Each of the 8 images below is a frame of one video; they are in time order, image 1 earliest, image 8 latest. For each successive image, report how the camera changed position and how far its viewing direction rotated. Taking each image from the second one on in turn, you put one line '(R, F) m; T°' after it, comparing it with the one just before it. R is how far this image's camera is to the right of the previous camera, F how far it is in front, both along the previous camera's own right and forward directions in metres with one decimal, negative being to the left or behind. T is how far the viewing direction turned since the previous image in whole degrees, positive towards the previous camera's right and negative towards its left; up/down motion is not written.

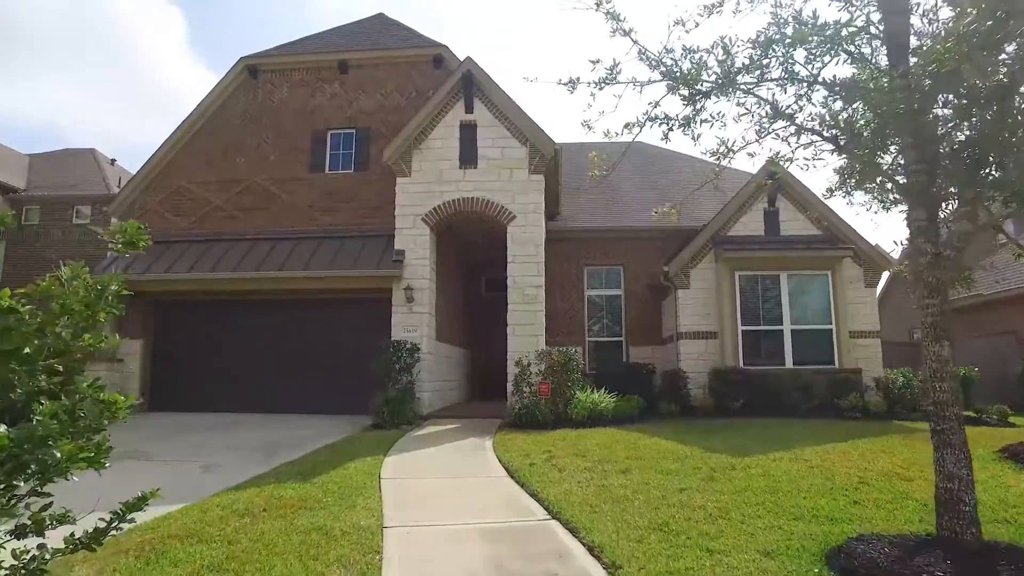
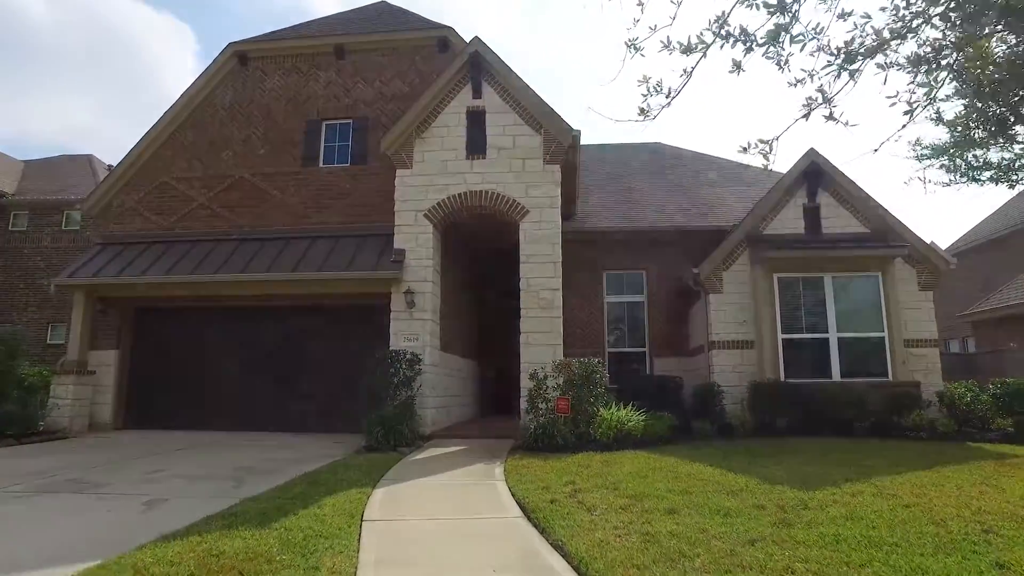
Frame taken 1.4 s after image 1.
(0.0, +1.5) m; -1°
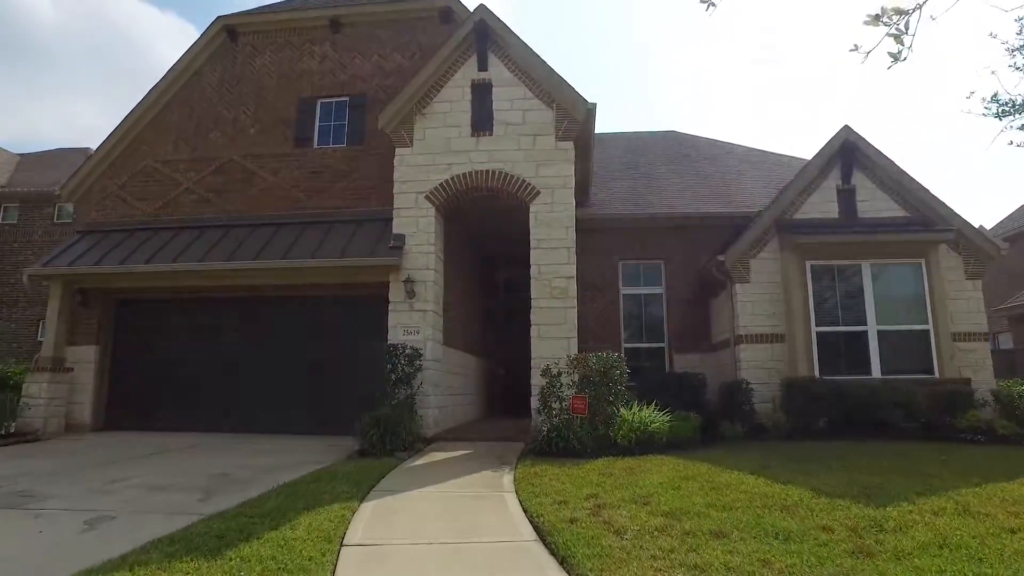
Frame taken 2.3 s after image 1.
(0.0, +1.0) m; -1°
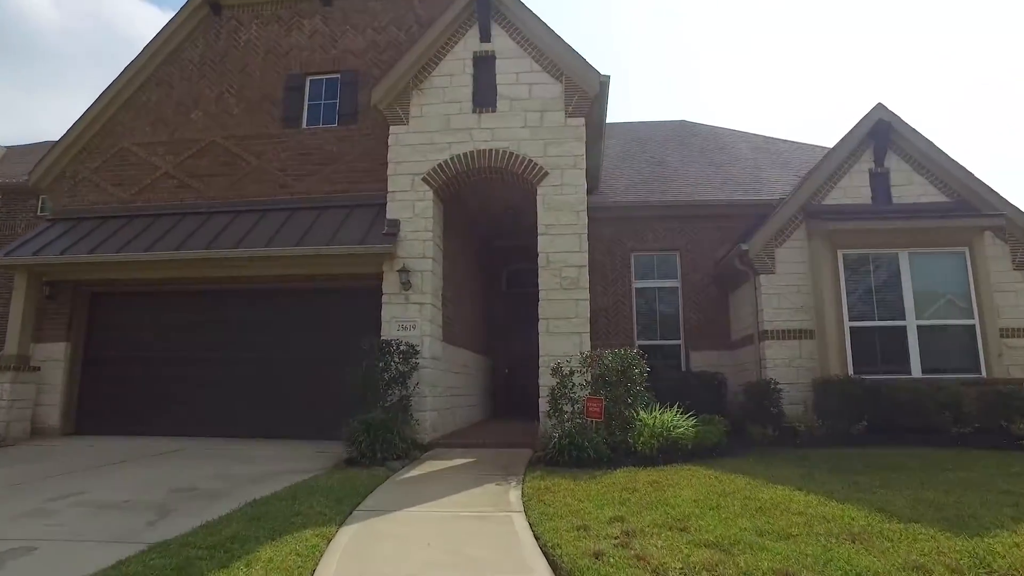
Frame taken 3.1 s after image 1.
(0.0, +1.0) m; 0°
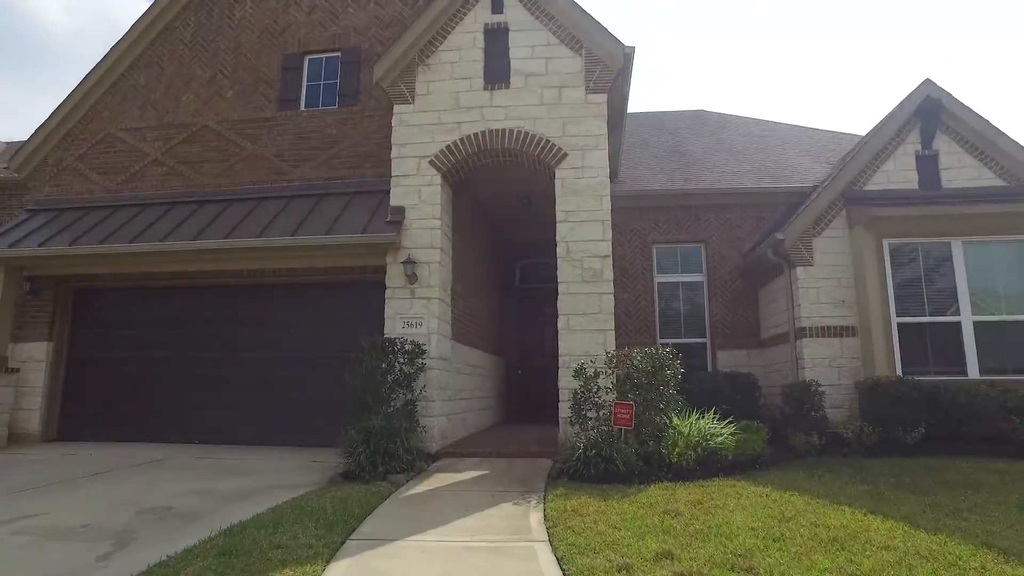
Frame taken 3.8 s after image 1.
(-0.1, +0.9) m; -1°
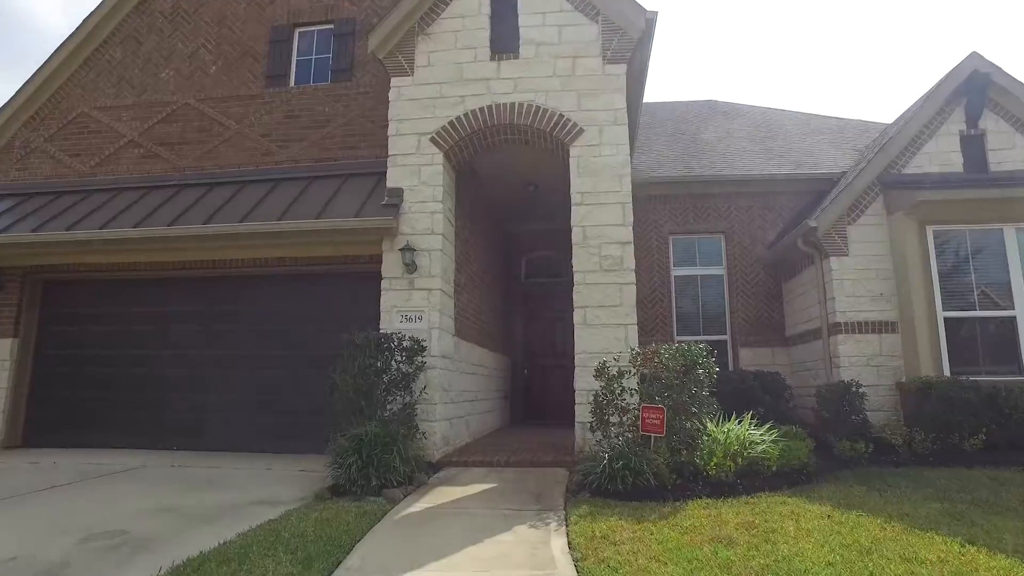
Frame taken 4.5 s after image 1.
(-0.1, +0.9) m; 0°
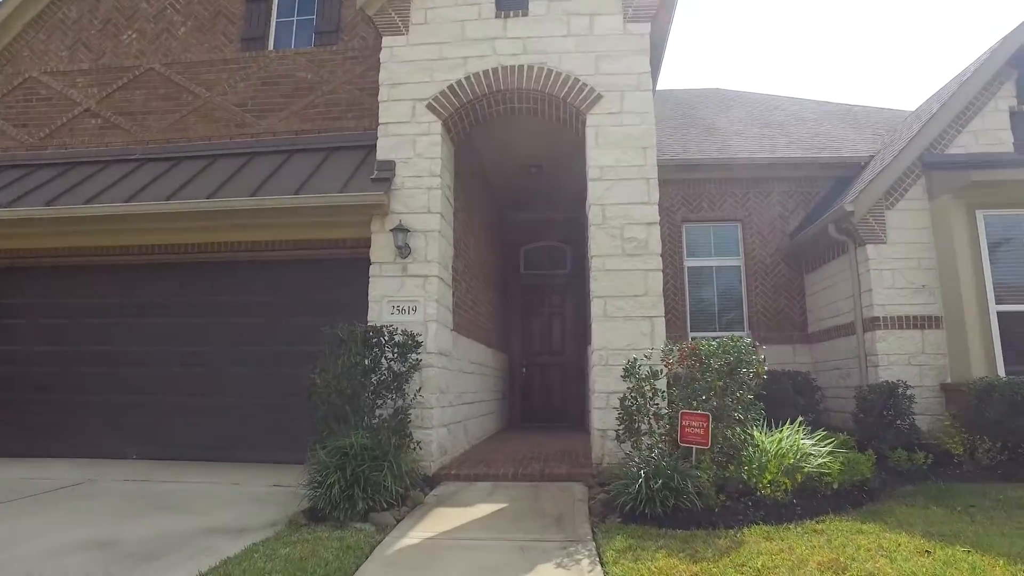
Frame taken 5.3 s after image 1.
(-0.2, +1.0) m; +1°
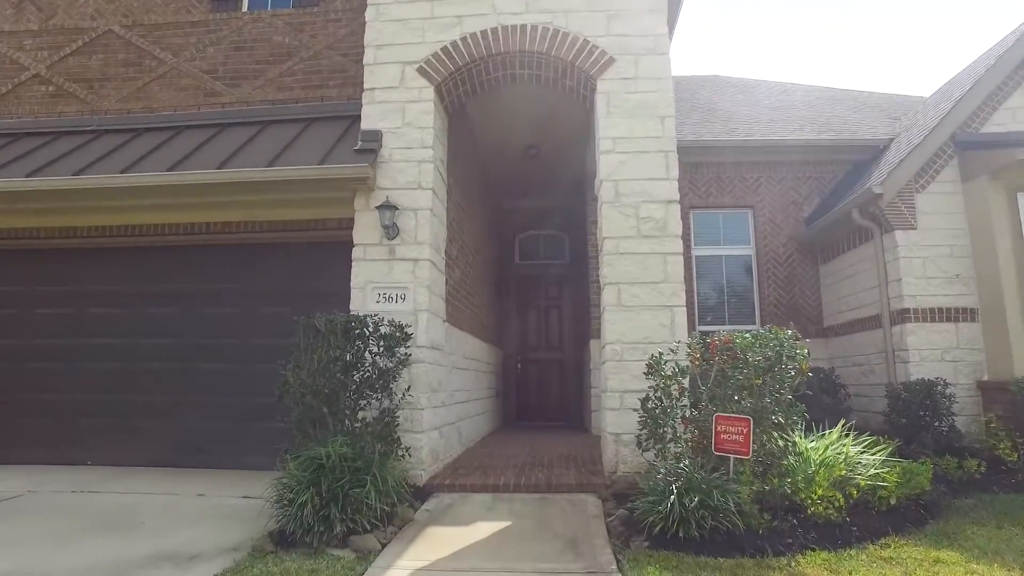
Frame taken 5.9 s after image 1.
(-0.1, +0.8) m; +1°
